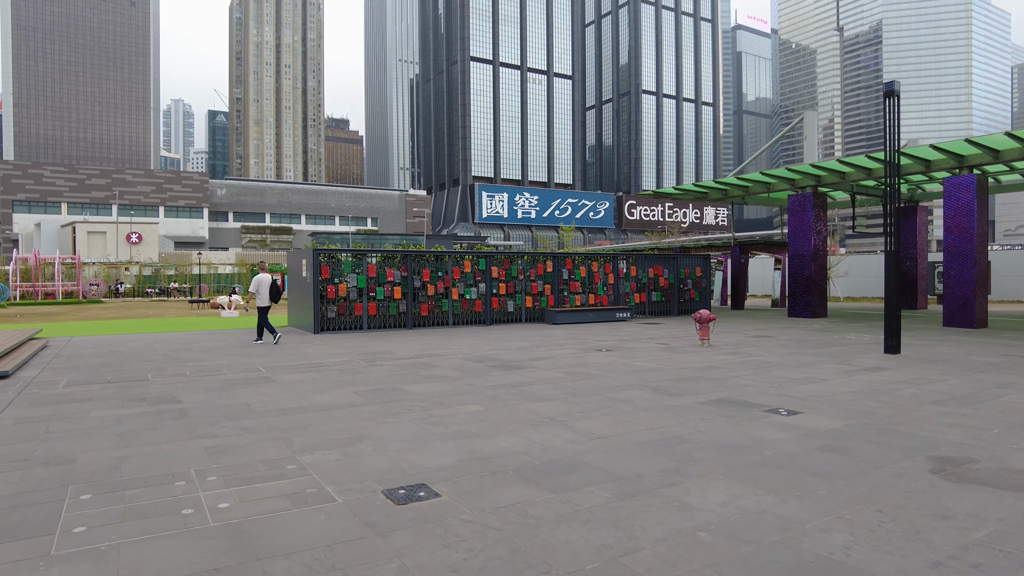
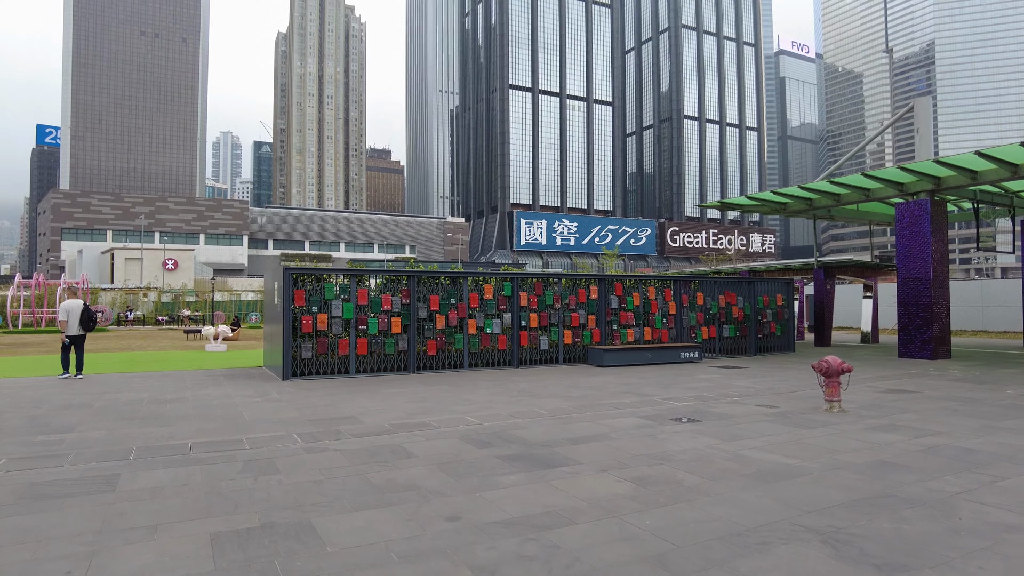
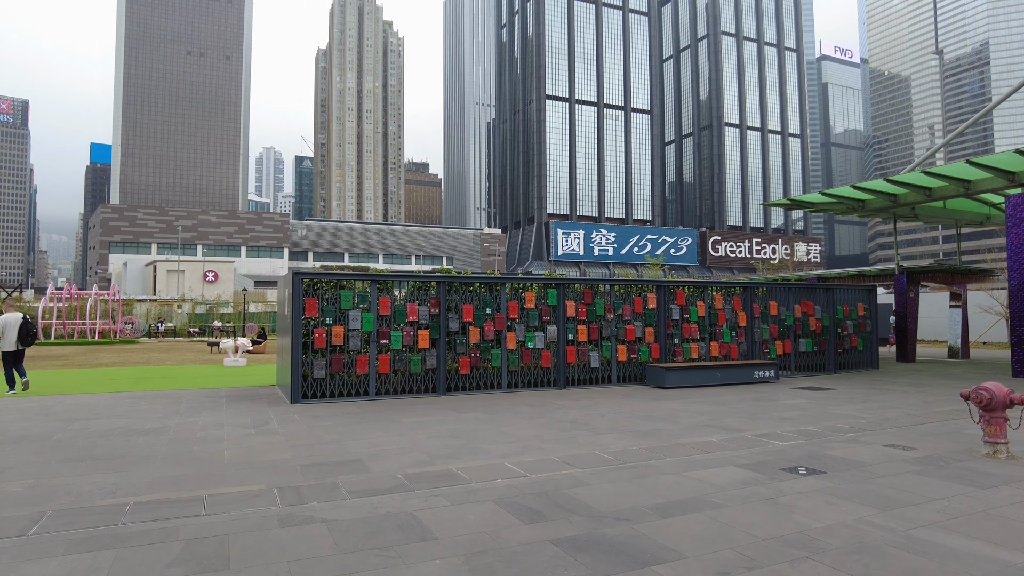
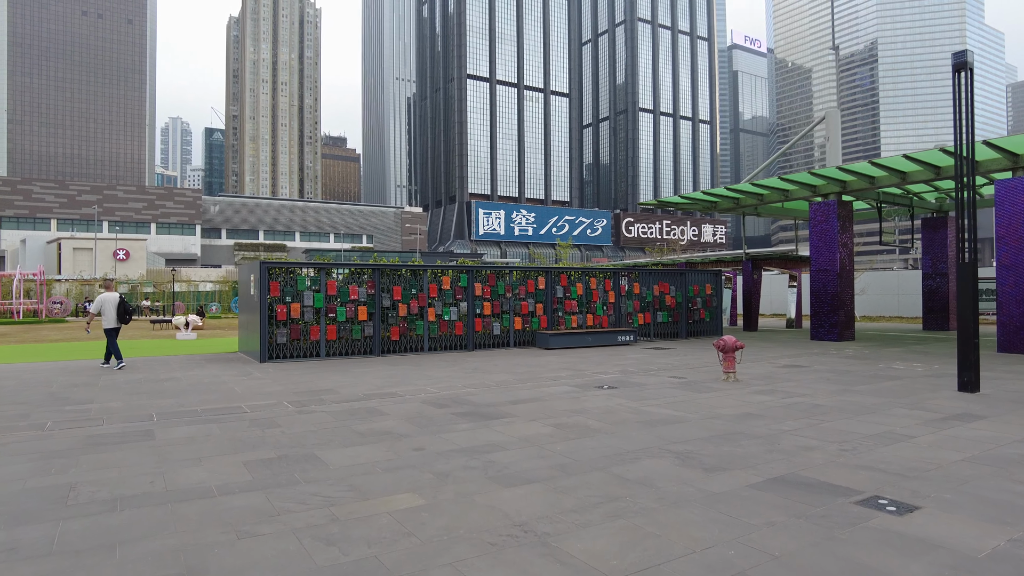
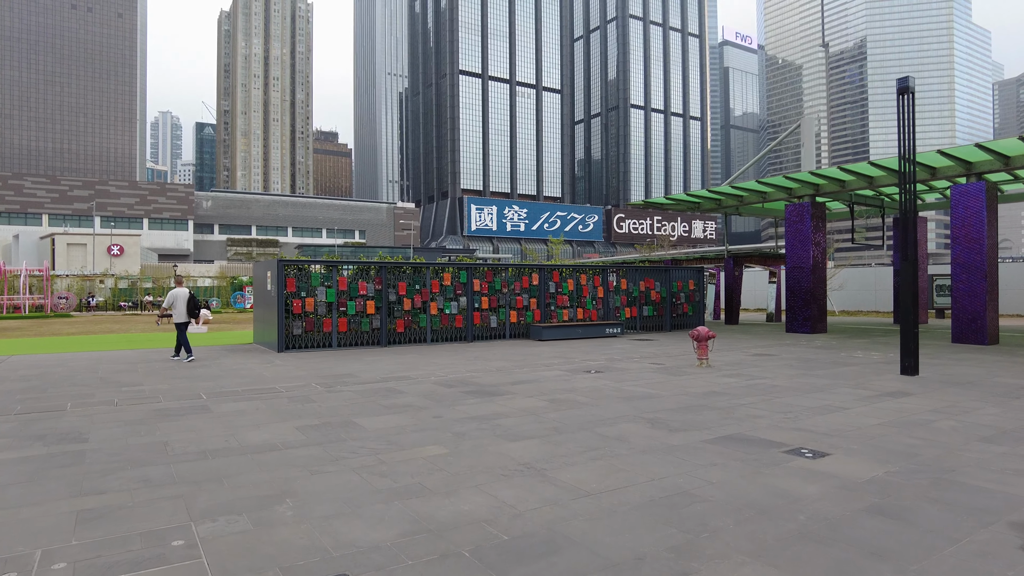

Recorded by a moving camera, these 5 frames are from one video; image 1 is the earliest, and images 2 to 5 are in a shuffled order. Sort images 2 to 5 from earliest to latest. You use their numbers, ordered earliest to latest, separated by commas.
5, 4, 2, 3
